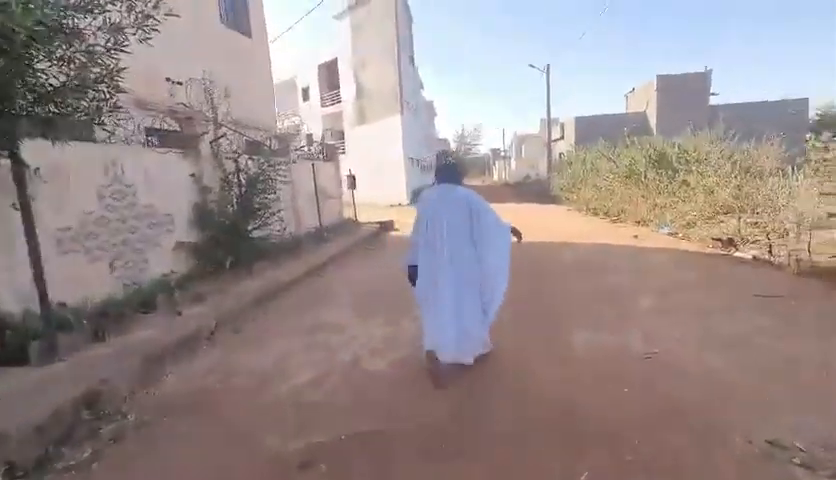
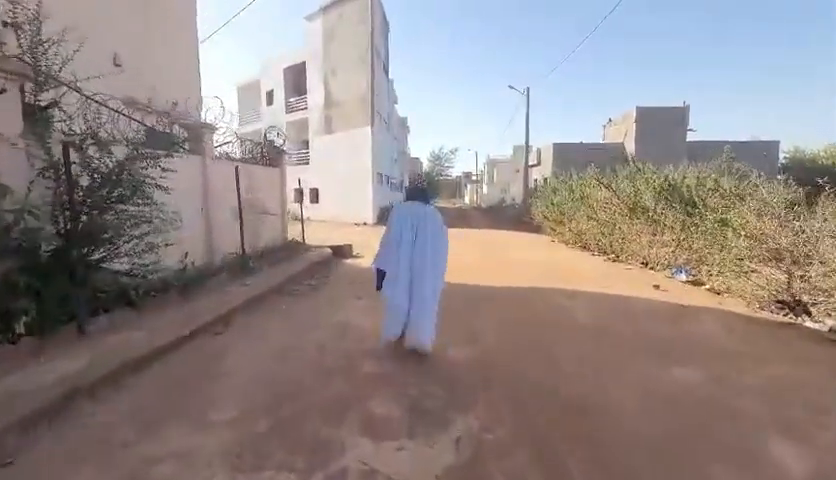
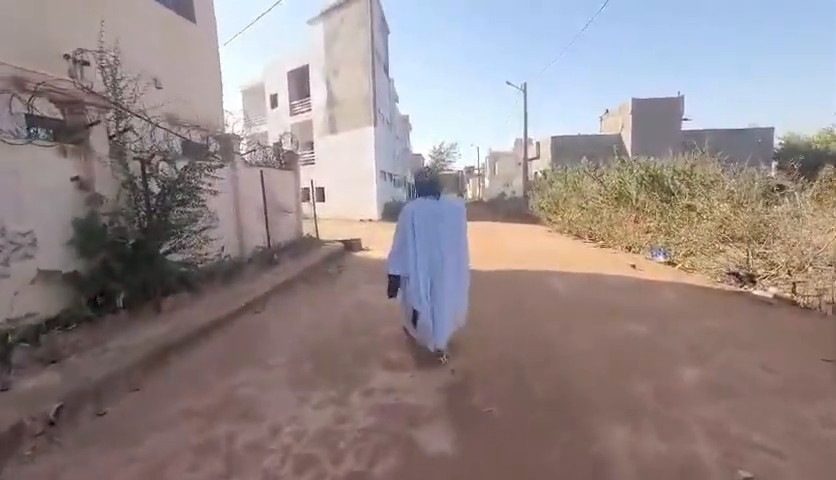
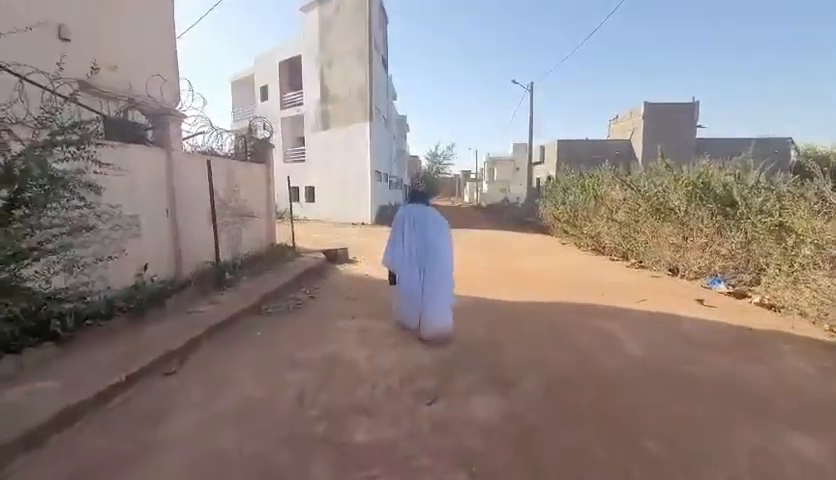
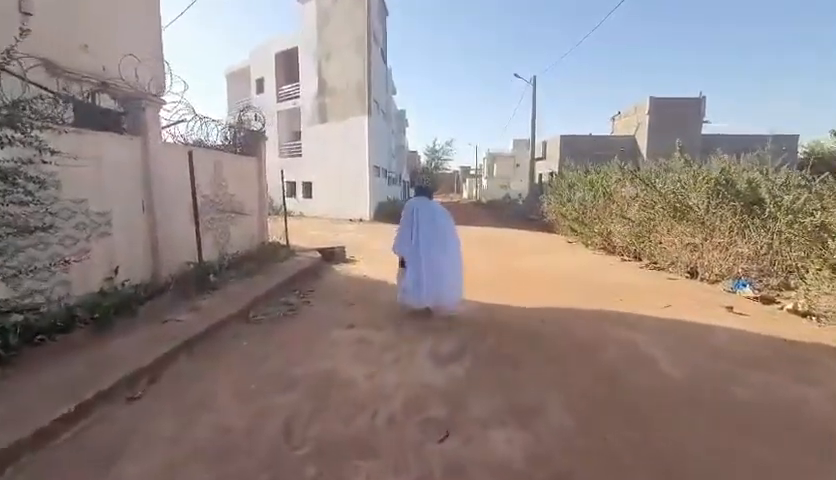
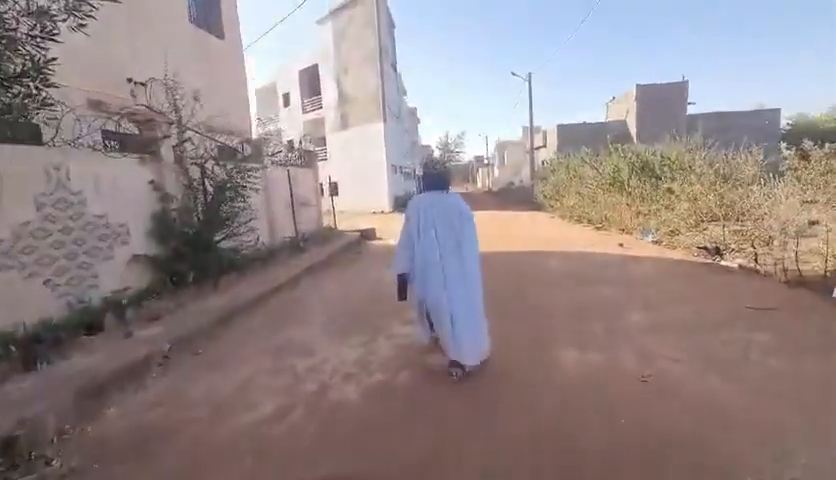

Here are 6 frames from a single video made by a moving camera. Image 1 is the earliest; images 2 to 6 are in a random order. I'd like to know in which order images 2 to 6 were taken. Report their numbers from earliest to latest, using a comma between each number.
6, 3, 2, 4, 5
